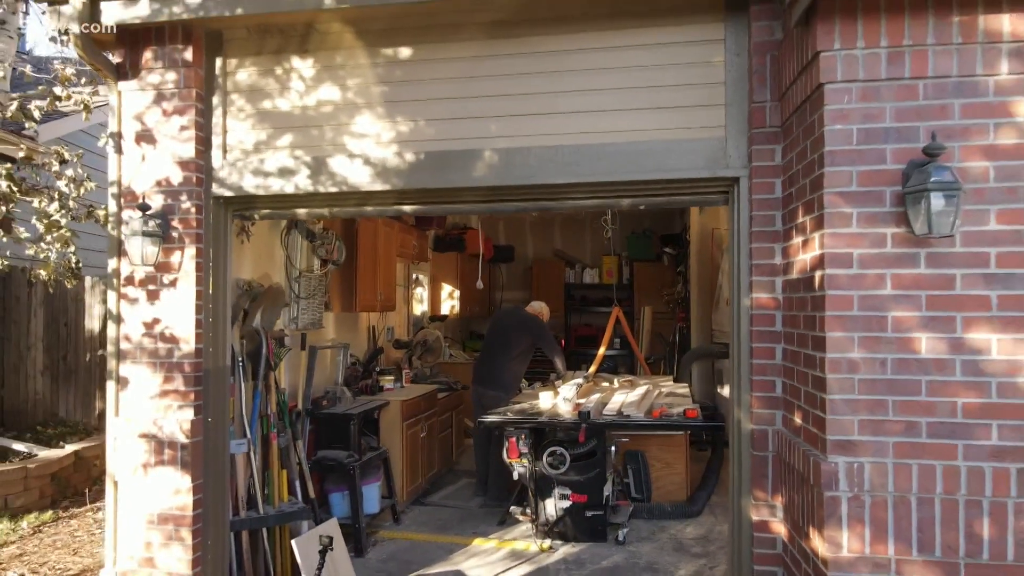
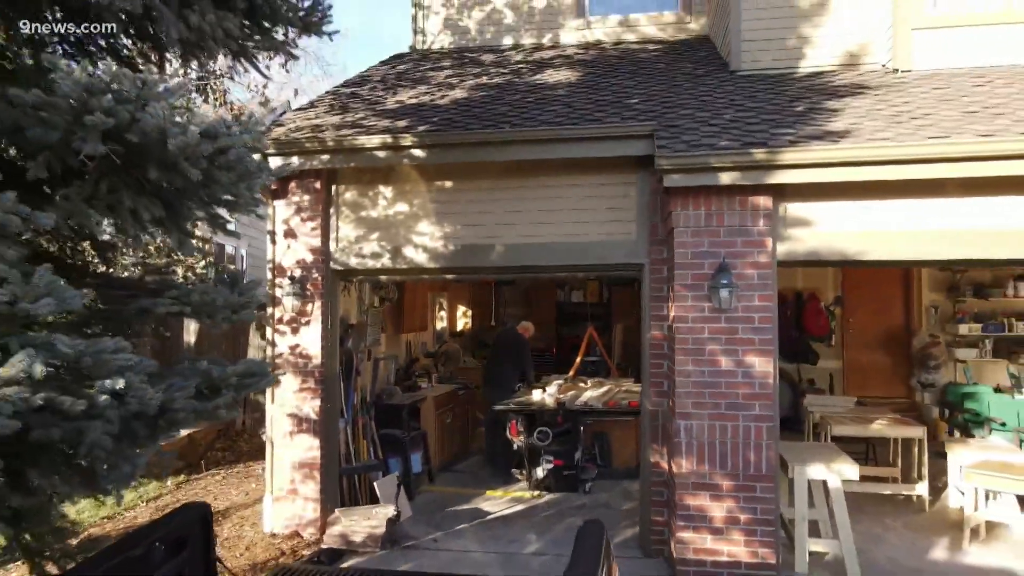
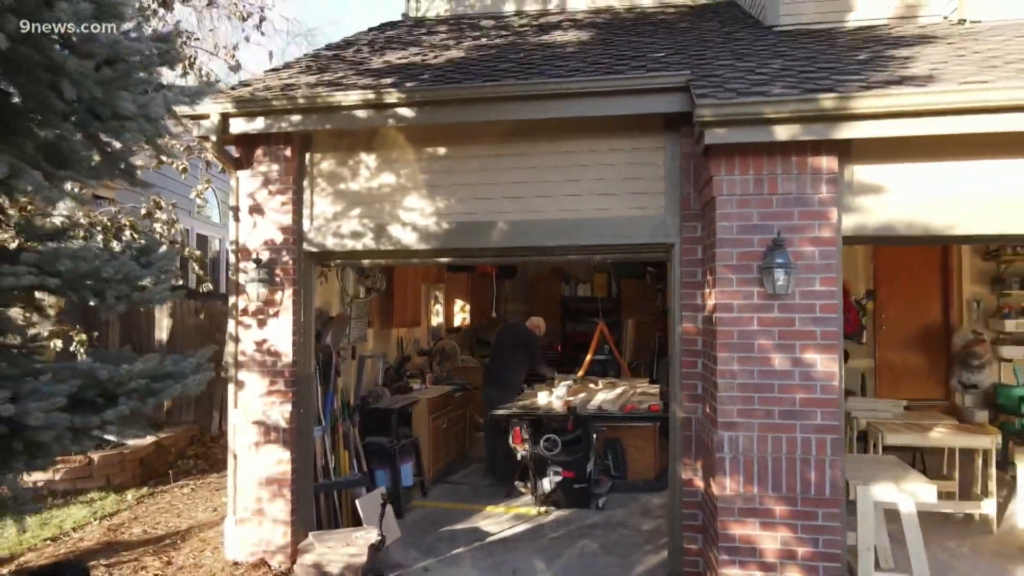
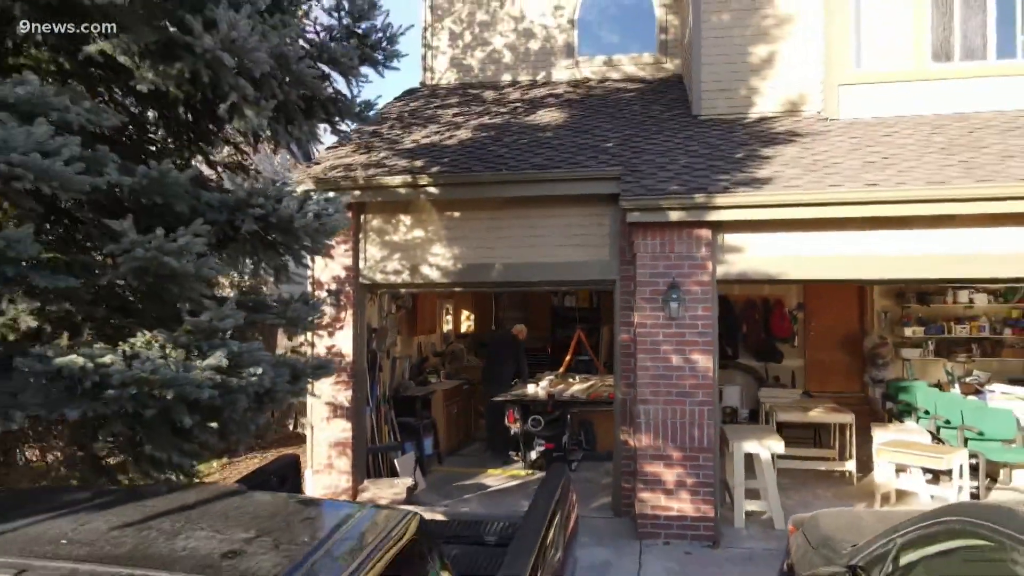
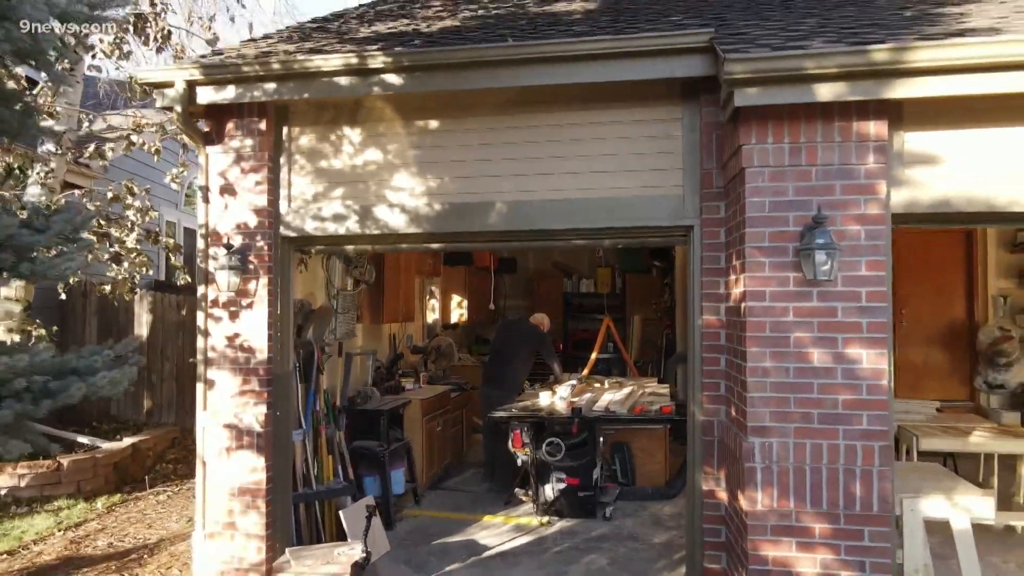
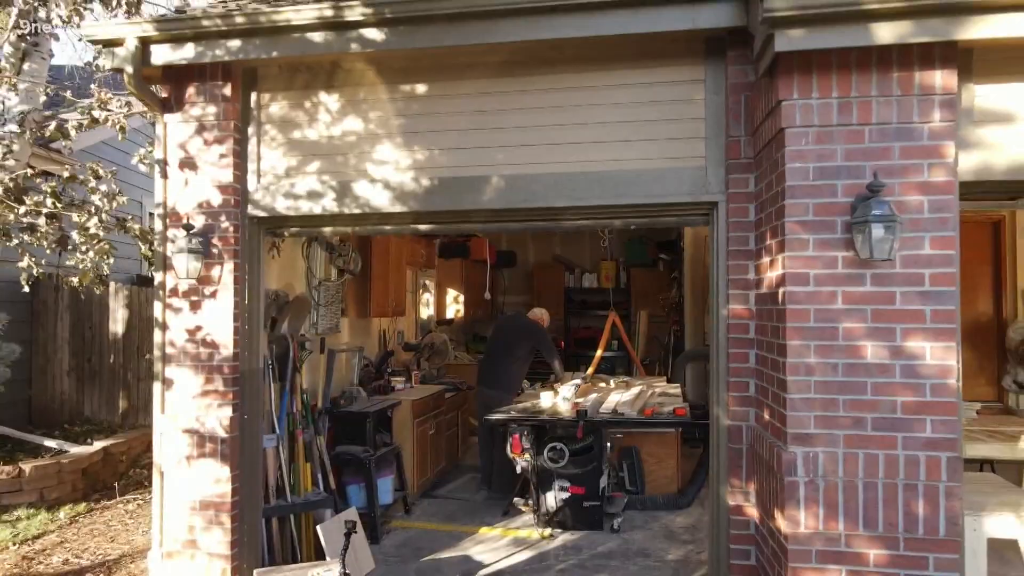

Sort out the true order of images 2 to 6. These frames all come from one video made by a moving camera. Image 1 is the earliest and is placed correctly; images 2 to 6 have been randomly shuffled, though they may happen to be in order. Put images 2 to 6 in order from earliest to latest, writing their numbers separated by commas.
6, 5, 3, 2, 4
